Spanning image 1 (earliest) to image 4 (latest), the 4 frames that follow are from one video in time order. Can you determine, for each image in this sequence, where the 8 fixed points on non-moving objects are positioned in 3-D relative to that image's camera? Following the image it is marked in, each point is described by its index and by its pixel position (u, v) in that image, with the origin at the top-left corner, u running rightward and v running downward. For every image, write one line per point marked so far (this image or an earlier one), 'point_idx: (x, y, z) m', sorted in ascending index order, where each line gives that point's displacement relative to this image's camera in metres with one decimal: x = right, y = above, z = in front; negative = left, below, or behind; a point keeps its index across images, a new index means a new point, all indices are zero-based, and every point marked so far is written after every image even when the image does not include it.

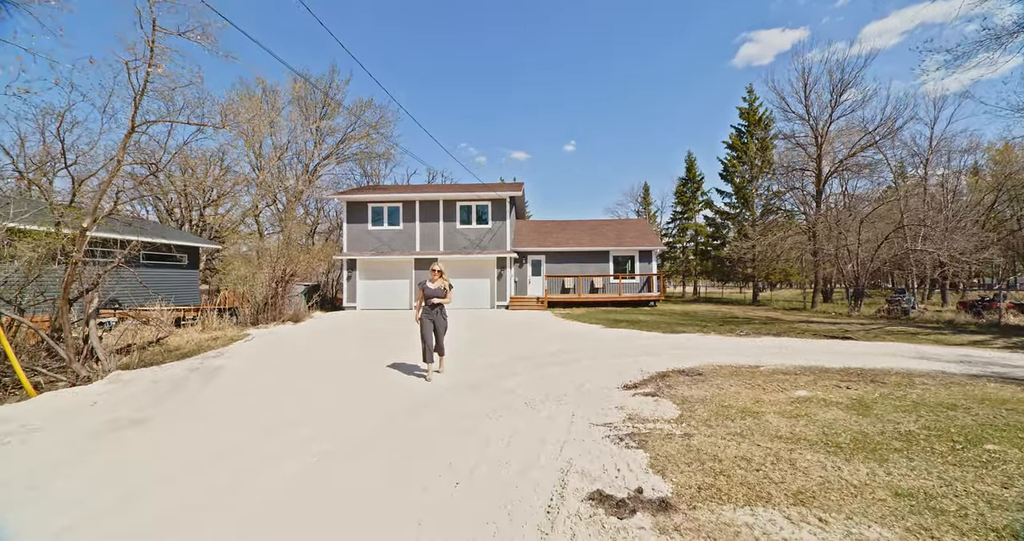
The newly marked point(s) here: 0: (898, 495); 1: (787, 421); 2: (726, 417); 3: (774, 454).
0: (+2.3, -1.3, +2.4) m
1: (+2.5, -1.4, +3.7) m
2: (+2.1, -1.4, +3.8) m
3: (+1.9, -1.4, +3.0) m
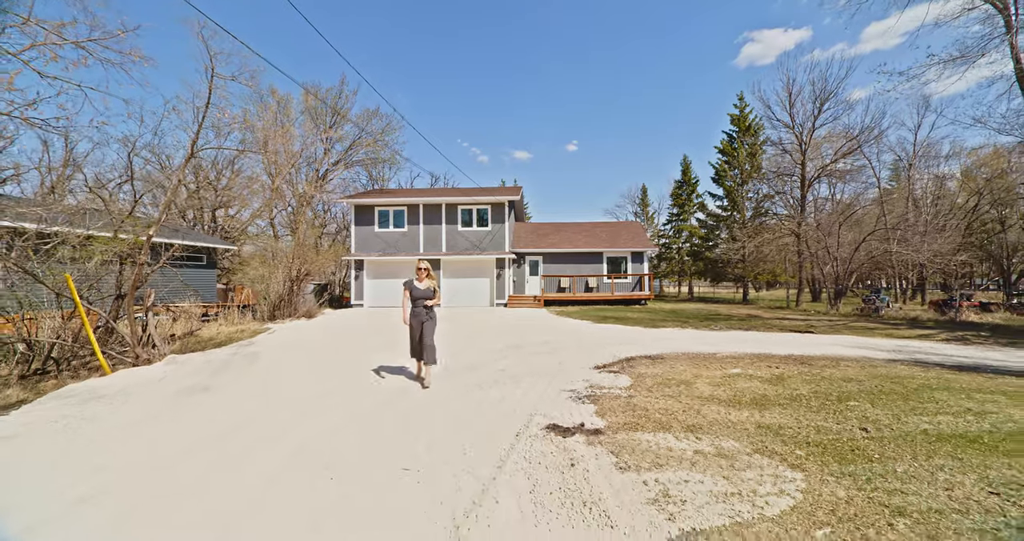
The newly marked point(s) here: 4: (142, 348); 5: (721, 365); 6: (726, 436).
0: (+2.2, -1.3, +3.5) m
1: (+2.4, -1.4, +4.8) m
2: (+1.9, -1.4, +4.9) m
3: (+1.8, -1.4, +4.1) m
4: (-6.9, -1.4, +7.5) m
5: (+3.1, -1.4, +6.0) m
6: (+1.7, -1.3, +3.3) m
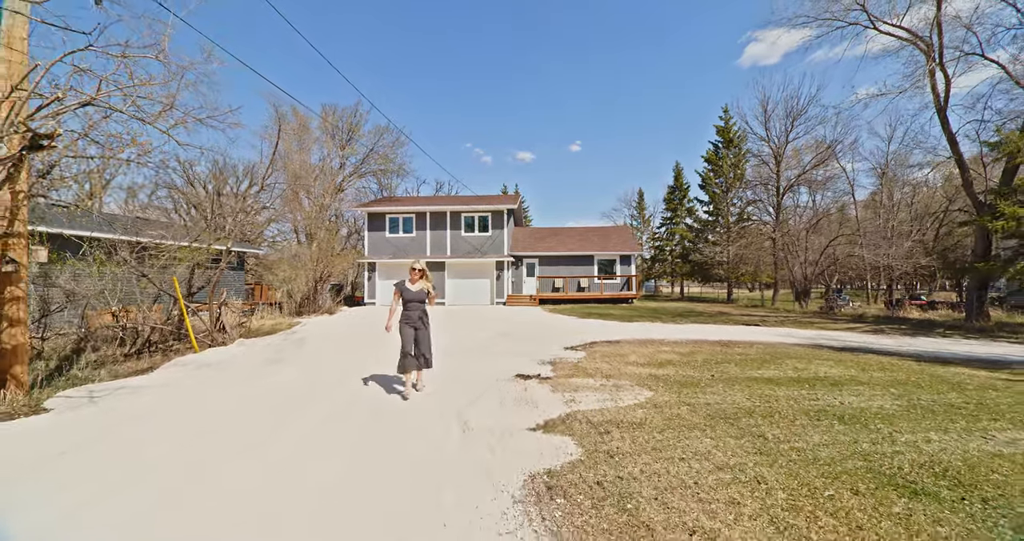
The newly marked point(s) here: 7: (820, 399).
0: (+1.9, -1.4, +5.5) m
1: (+2.2, -1.5, +6.7) m
2: (+1.7, -1.5, +6.9) m
3: (+1.5, -1.5, +6.1) m
4: (-7.1, -1.5, +9.6) m
5: (+2.9, -1.5, +8.0) m
6: (+1.5, -1.4, +5.3) m
7: (+3.2, -1.3, +4.2) m
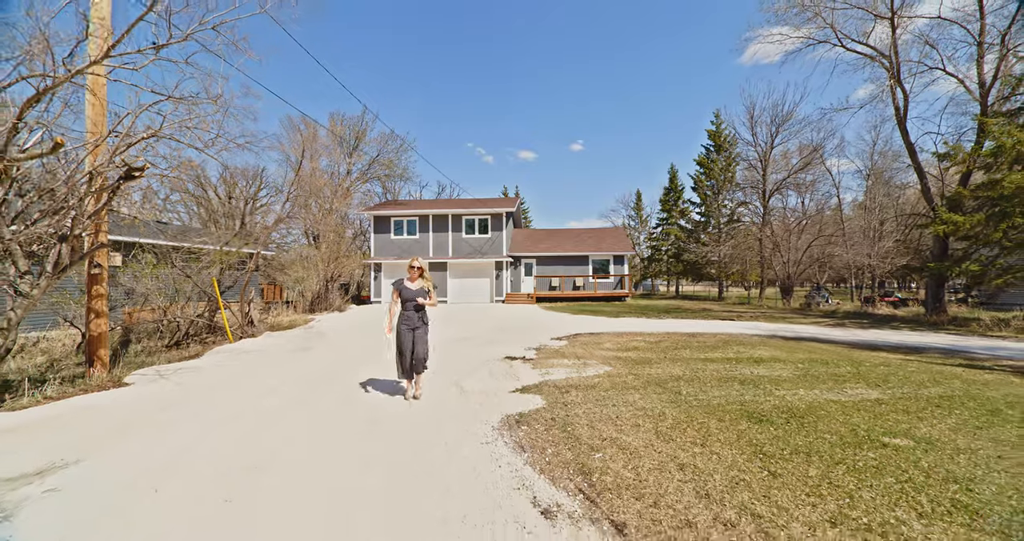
0: (+1.7, -1.4, +6.7) m
1: (+2.0, -1.5, +8.0) m
2: (+1.5, -1.5, +8.1) m
3: (+1.4, -1.5, +7.3) m
4: (-7.2, -1.5, +10.8) m
5: (+2.8, -1.5, +9.2) m
6: (+1.3, -1.4, +6.5) m
7: (+3.0, -1.3, +5.4) m
